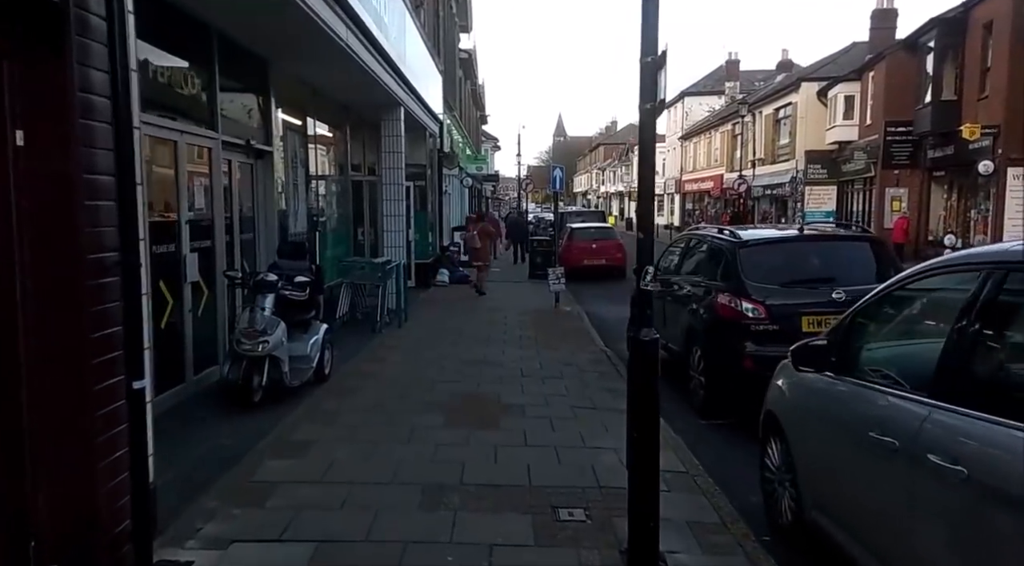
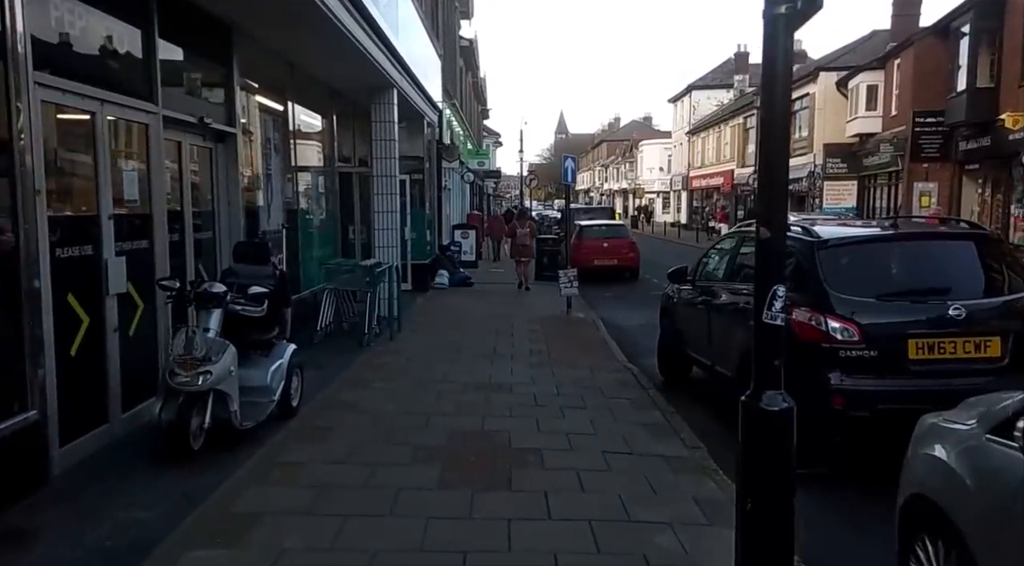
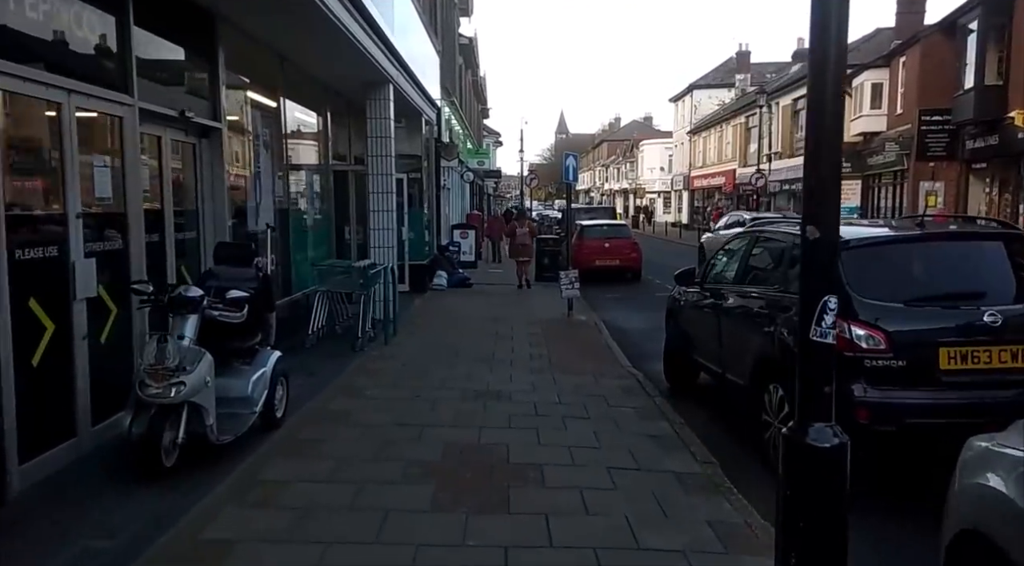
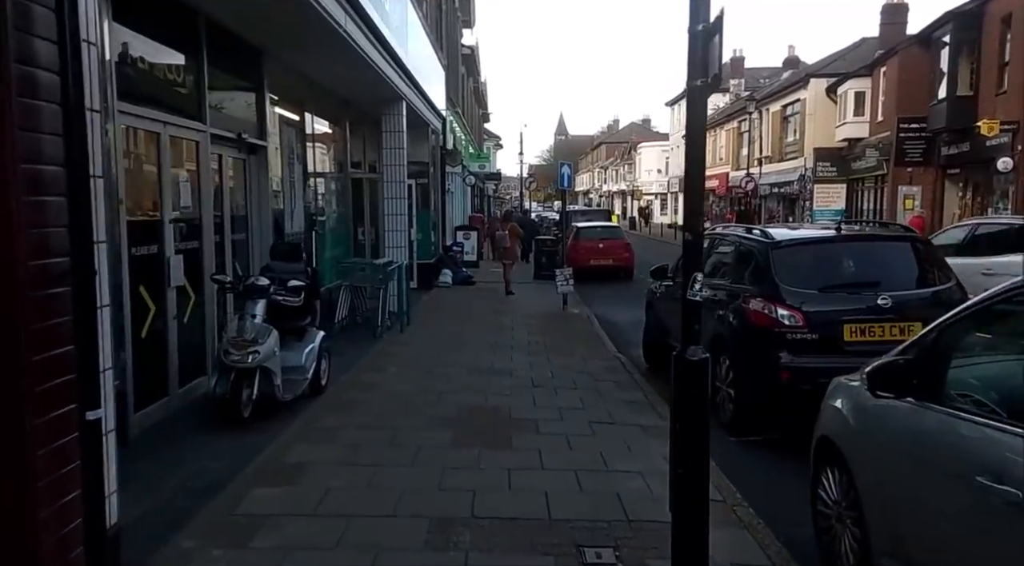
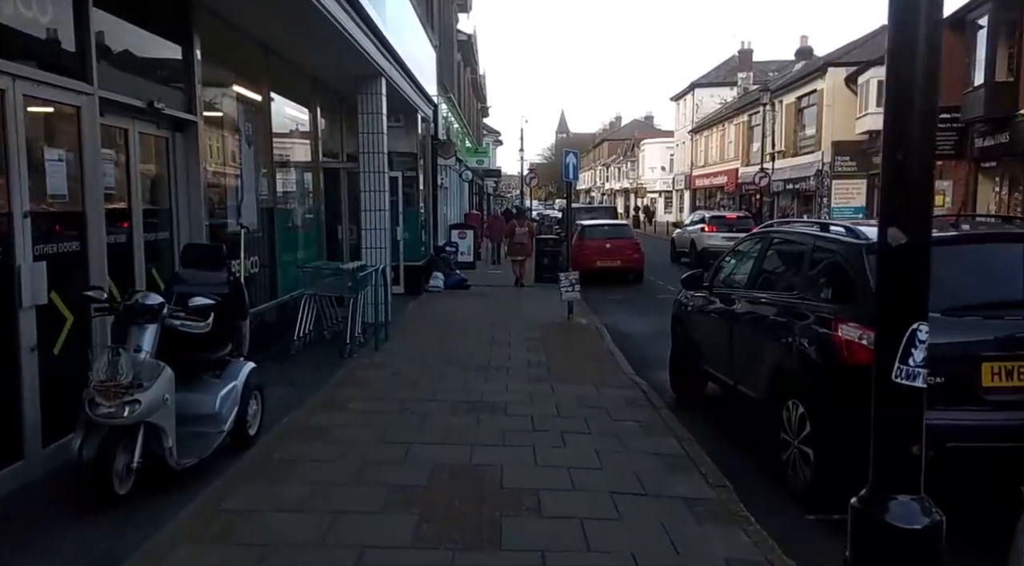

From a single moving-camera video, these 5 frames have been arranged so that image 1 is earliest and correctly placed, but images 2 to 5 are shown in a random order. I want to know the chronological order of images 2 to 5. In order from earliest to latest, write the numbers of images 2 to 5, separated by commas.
4, 2, 3, 5
